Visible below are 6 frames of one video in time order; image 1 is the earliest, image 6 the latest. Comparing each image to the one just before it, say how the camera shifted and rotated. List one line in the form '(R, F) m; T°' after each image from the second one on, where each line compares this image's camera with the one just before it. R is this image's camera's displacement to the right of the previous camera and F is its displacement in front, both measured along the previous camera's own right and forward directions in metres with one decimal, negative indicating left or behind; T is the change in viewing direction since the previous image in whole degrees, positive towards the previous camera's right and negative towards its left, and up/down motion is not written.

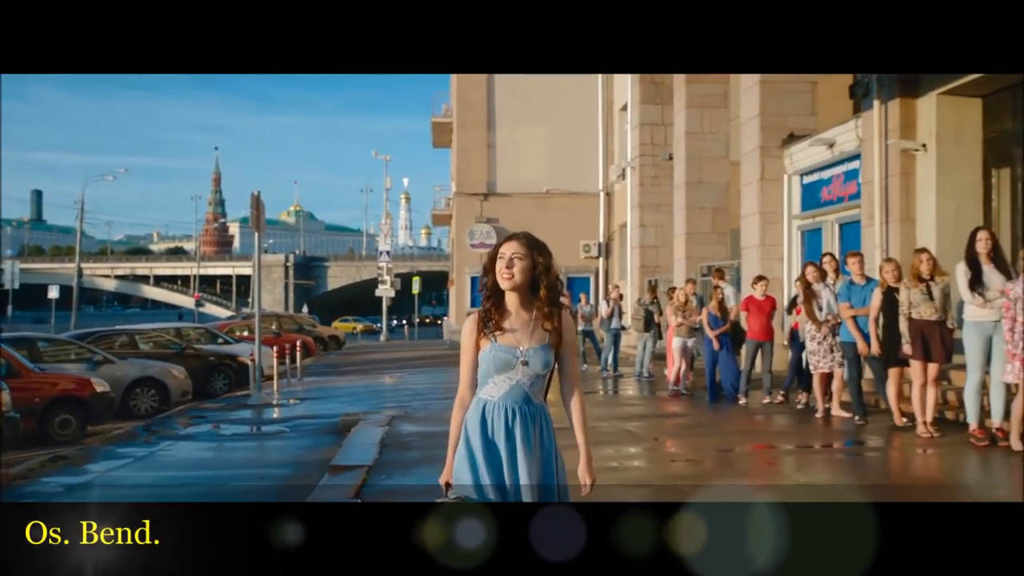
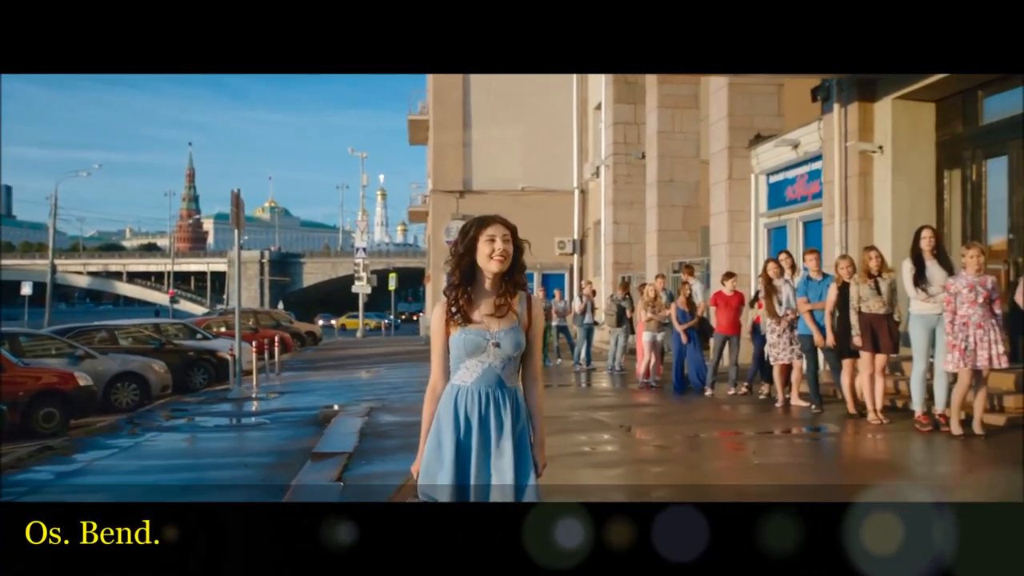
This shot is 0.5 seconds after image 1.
(0.0, -0.4) m; +1°
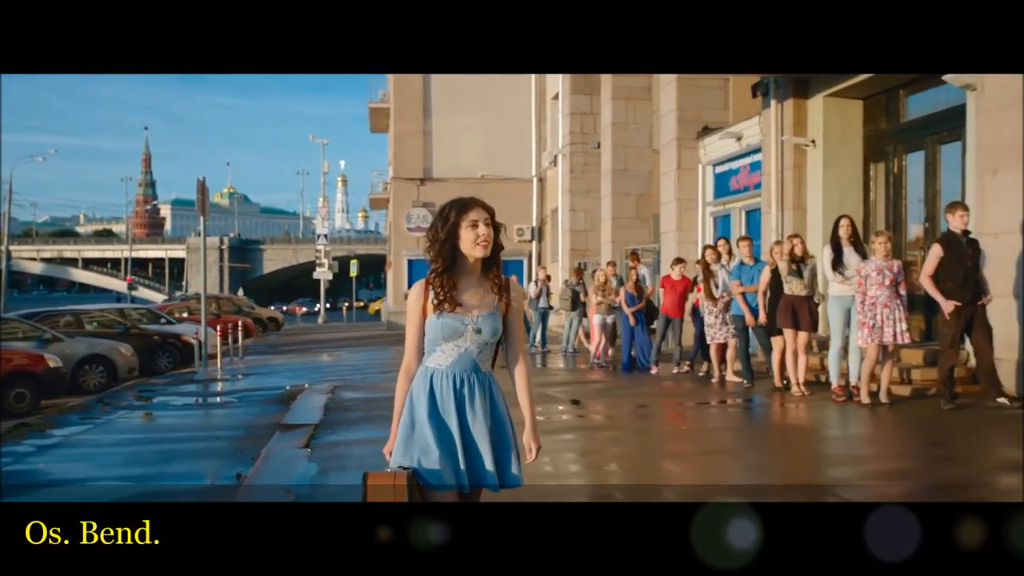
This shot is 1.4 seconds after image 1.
(+0.1, -0.7) m; +2°
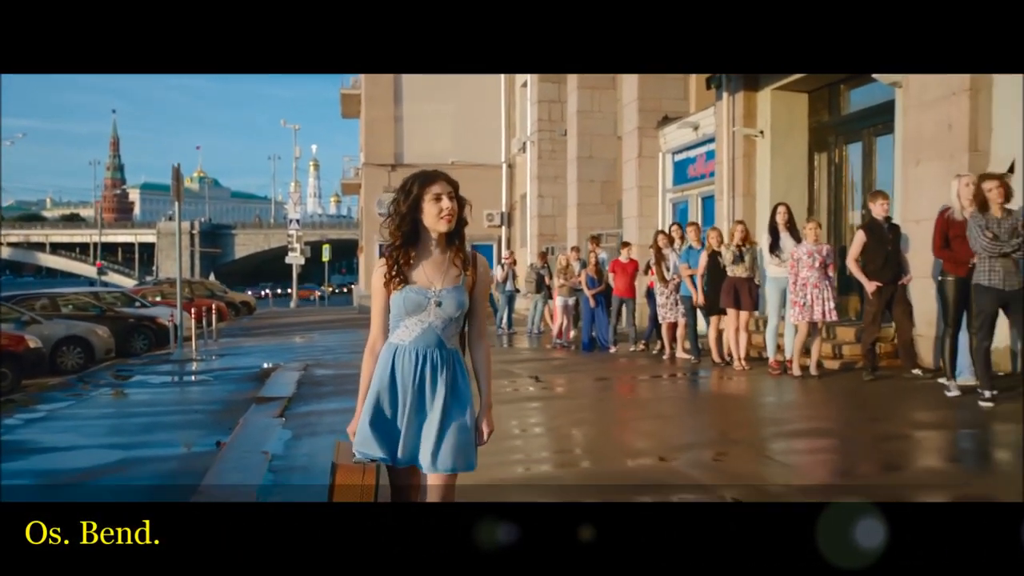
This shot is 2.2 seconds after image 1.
(+0.1, -0.7) m; +2°
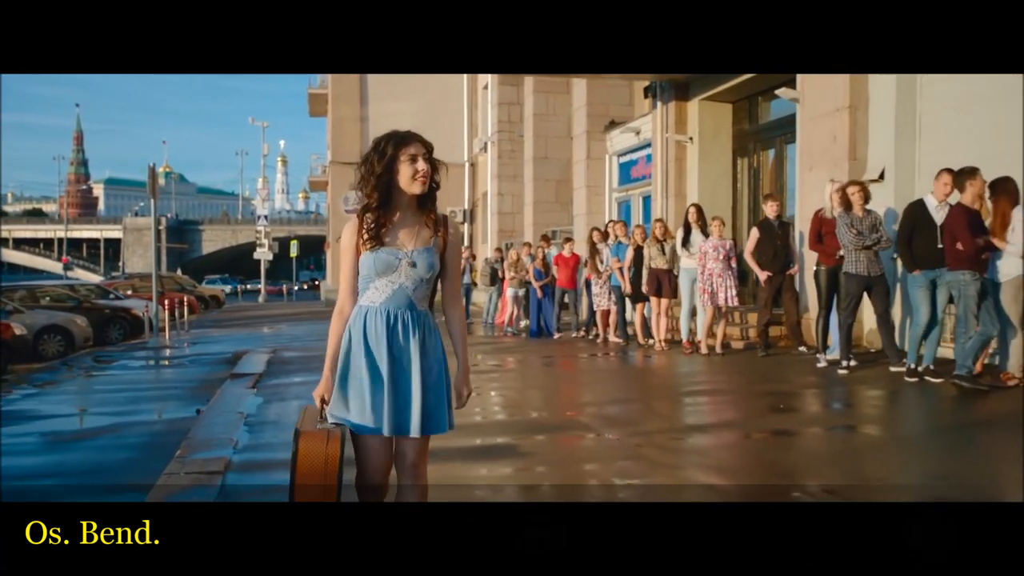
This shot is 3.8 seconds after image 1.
(+0.3, -1.4) m; +2°
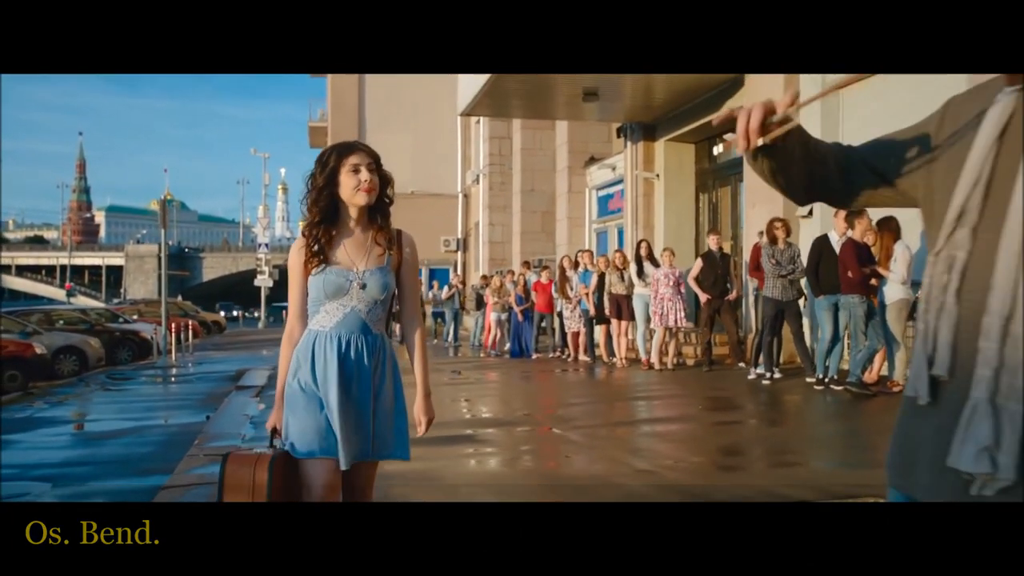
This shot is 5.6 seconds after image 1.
(+0.3, -1.4) m; 0°
